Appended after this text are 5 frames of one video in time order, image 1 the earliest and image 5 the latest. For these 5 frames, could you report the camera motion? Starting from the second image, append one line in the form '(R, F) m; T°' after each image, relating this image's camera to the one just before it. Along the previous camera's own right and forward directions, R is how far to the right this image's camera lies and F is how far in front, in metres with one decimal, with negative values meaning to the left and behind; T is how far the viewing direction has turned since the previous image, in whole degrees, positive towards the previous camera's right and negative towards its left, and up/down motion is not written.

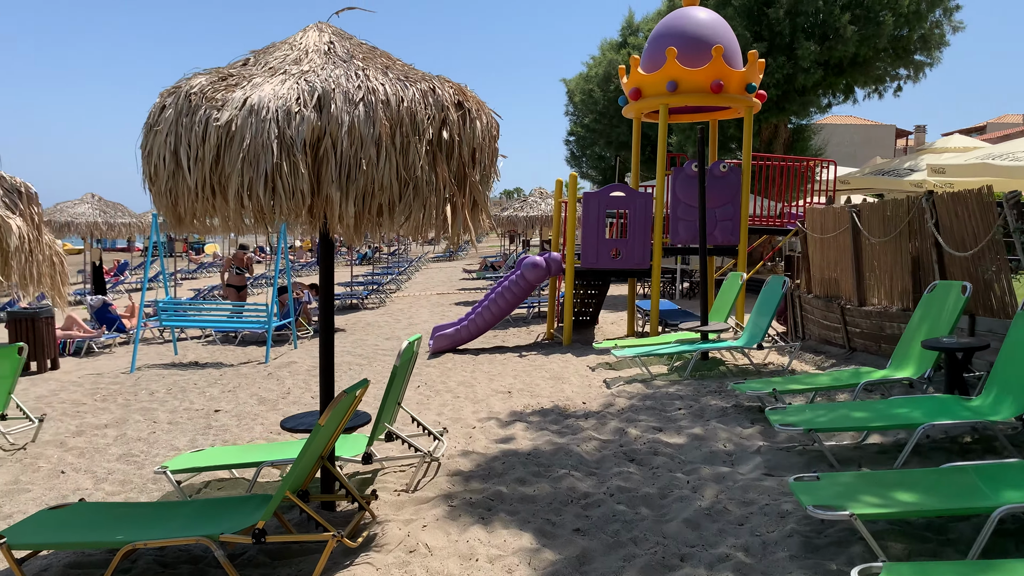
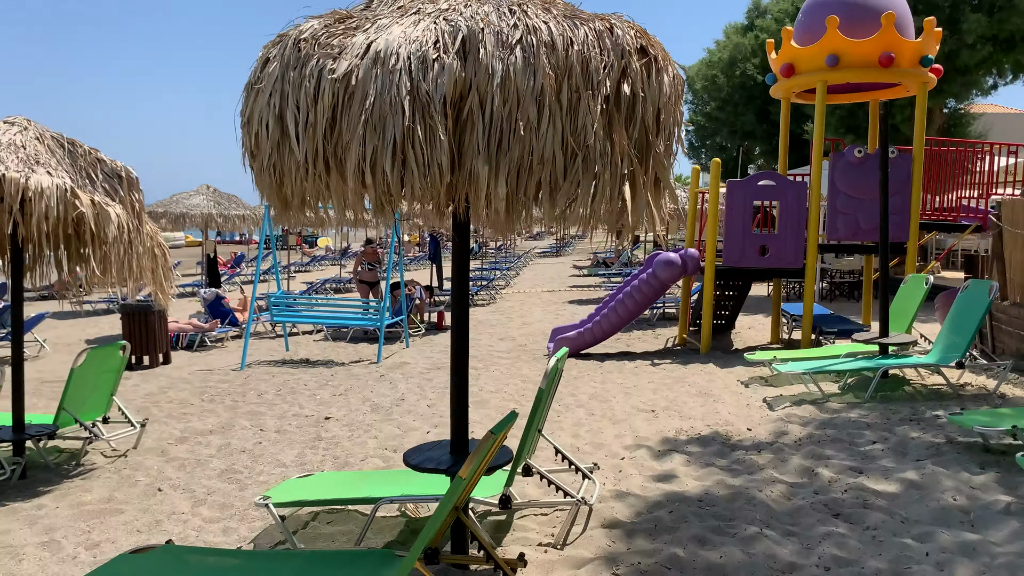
(-0.3, +0.7) m; -7°
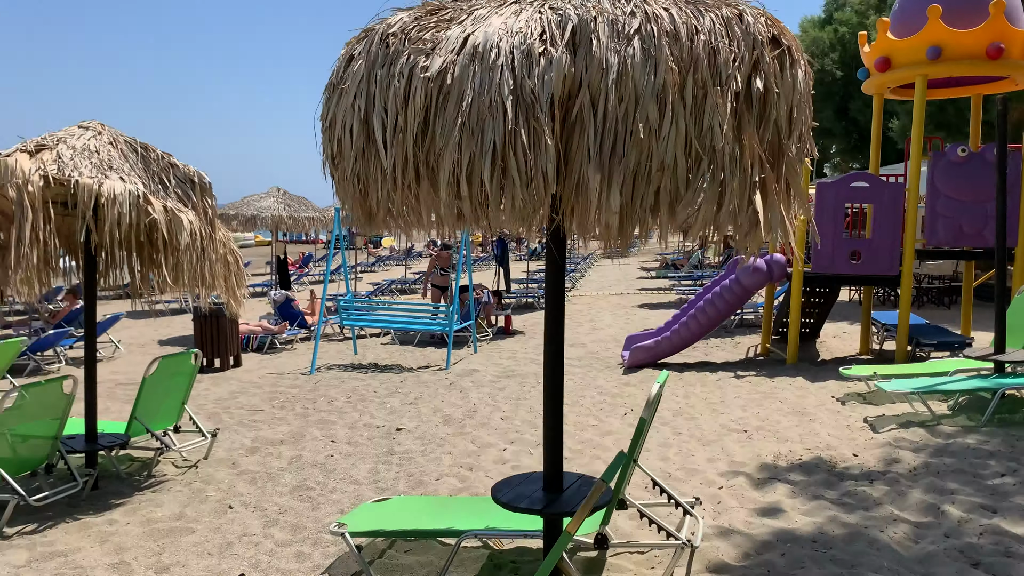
(-0.1, +0.3) m; -4°
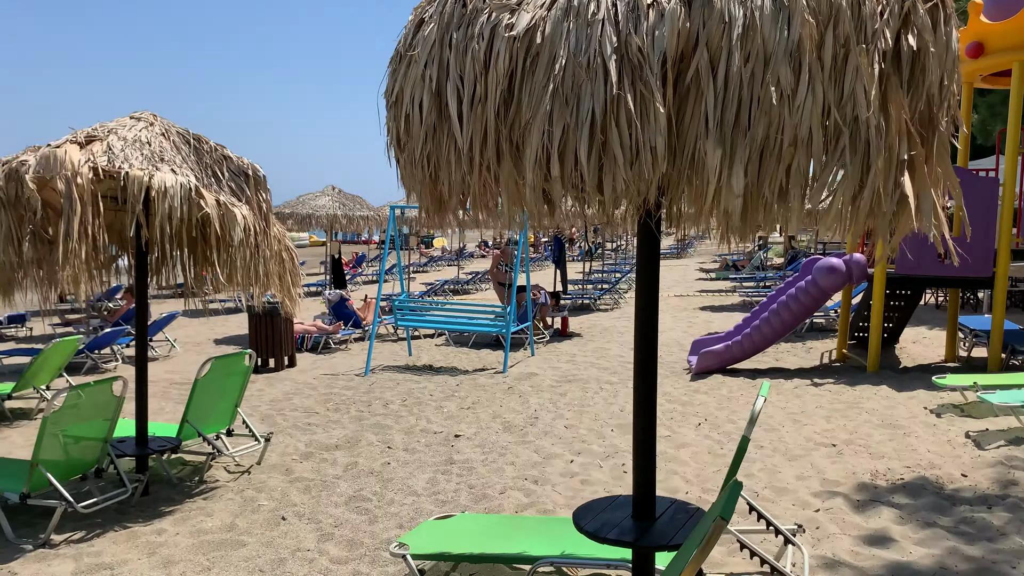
(-0.1, +0.3) m; -4°
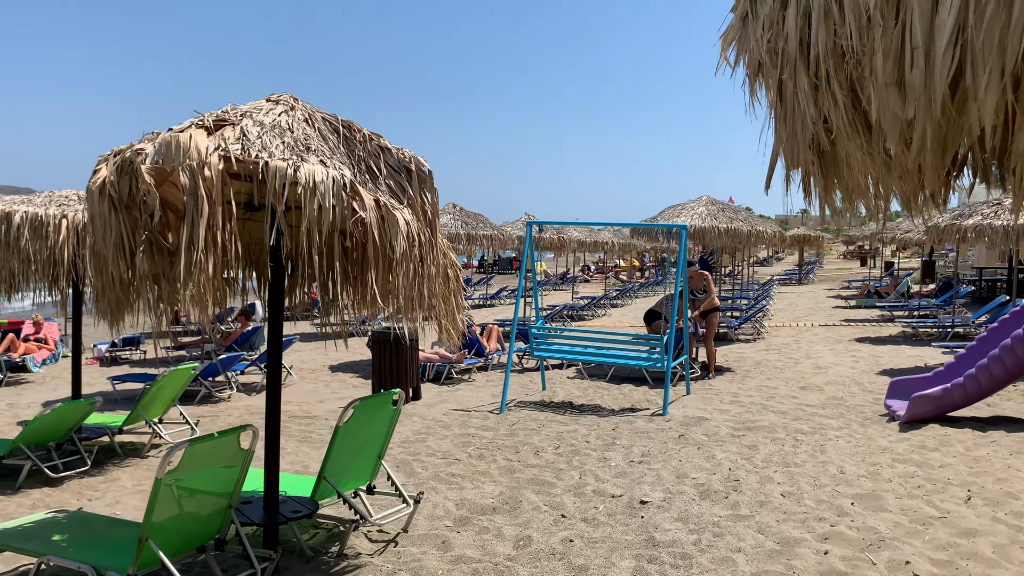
(-0.6, +1.0) m; -6°
